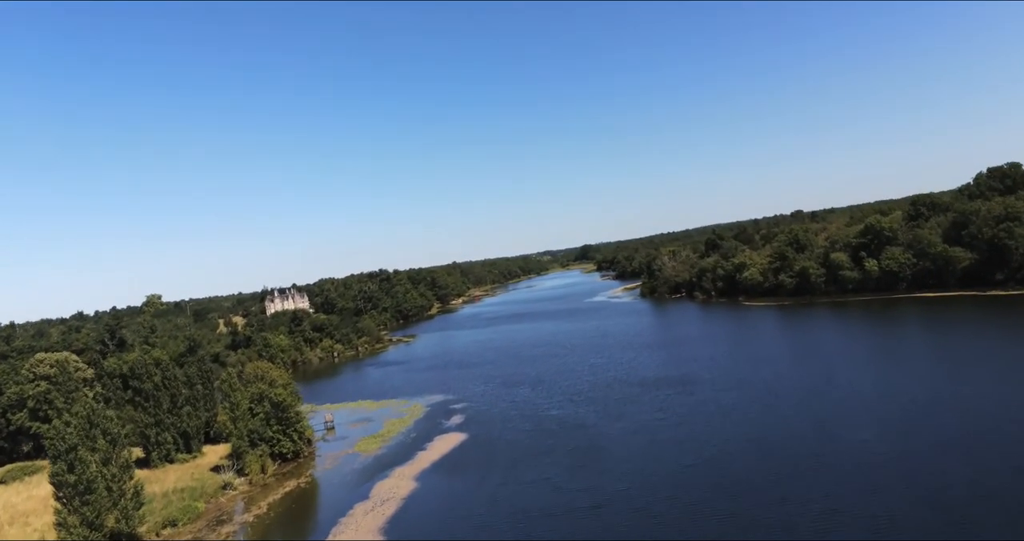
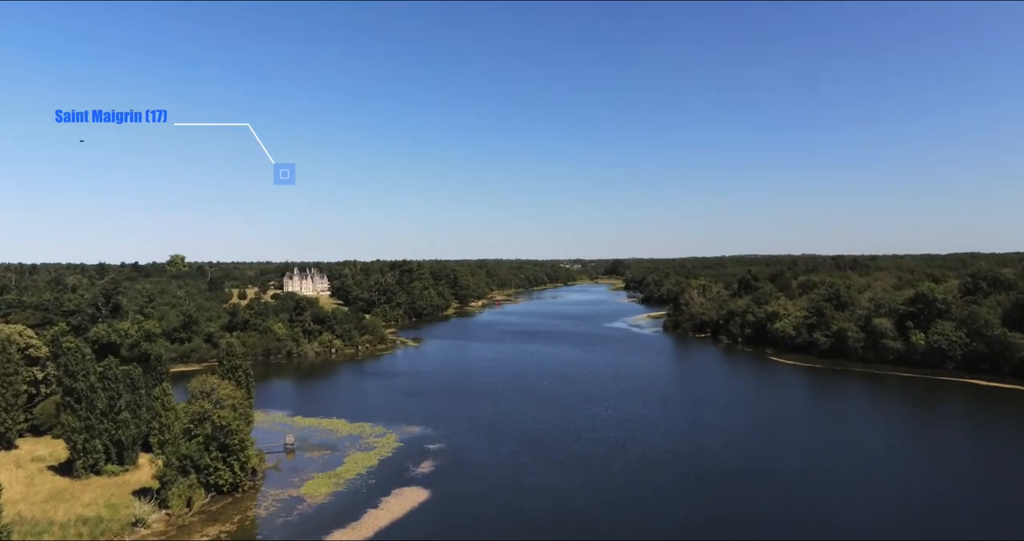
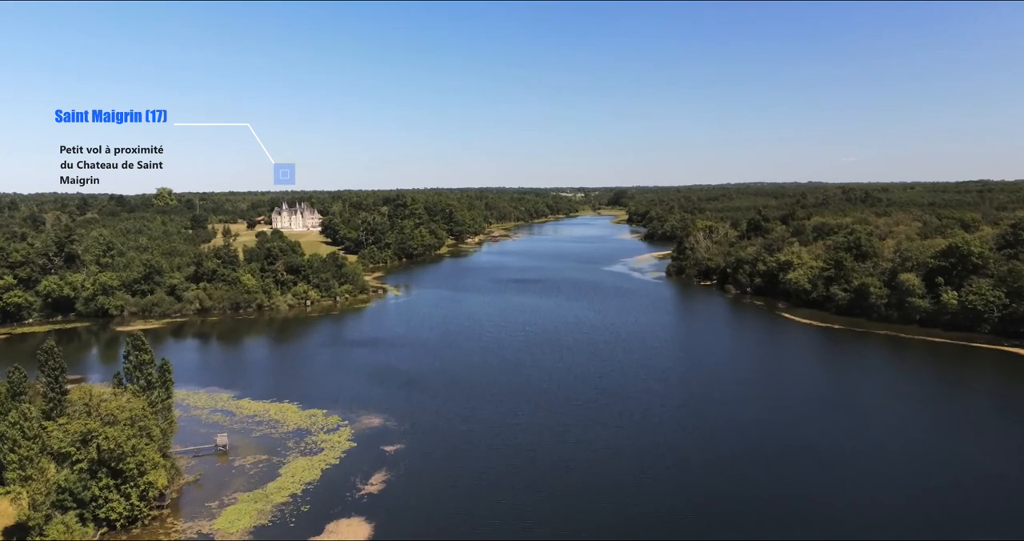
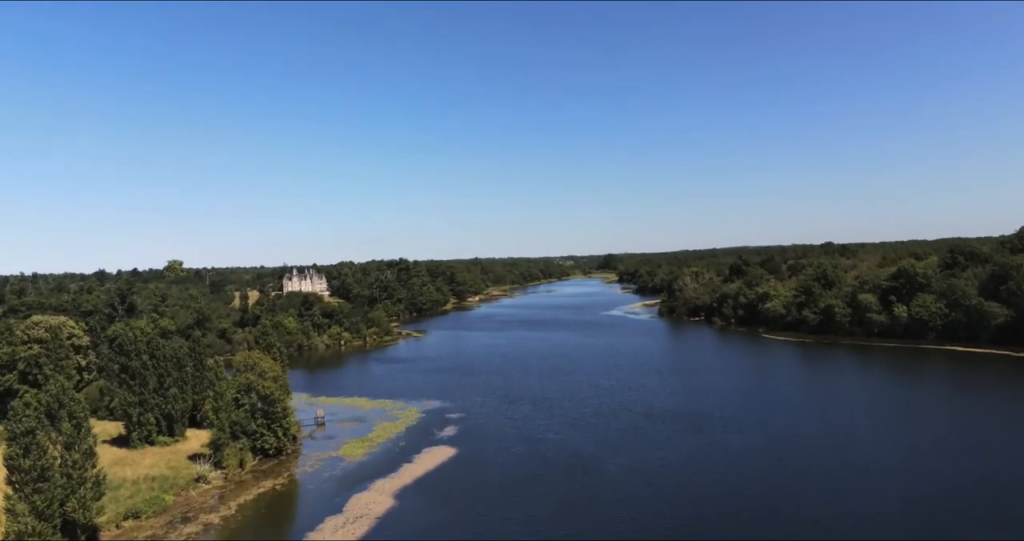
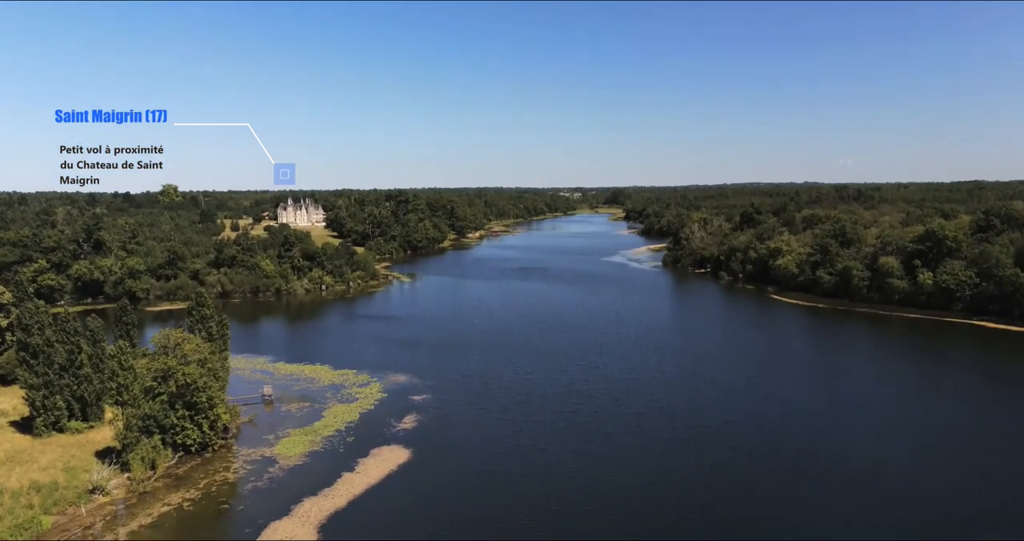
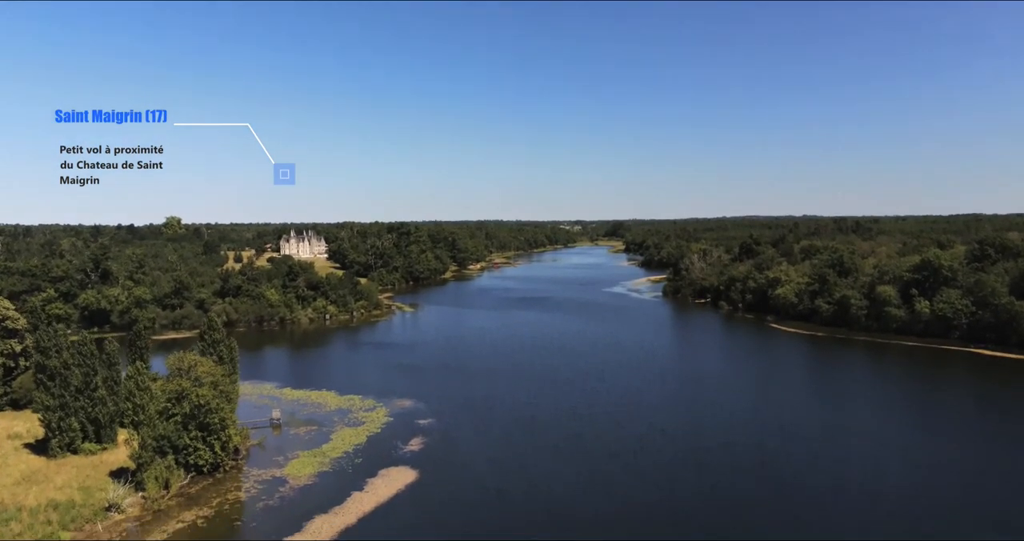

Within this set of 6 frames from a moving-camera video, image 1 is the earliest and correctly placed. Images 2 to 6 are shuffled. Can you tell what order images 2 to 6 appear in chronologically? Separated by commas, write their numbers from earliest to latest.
4, 2, 6, 5, 3
